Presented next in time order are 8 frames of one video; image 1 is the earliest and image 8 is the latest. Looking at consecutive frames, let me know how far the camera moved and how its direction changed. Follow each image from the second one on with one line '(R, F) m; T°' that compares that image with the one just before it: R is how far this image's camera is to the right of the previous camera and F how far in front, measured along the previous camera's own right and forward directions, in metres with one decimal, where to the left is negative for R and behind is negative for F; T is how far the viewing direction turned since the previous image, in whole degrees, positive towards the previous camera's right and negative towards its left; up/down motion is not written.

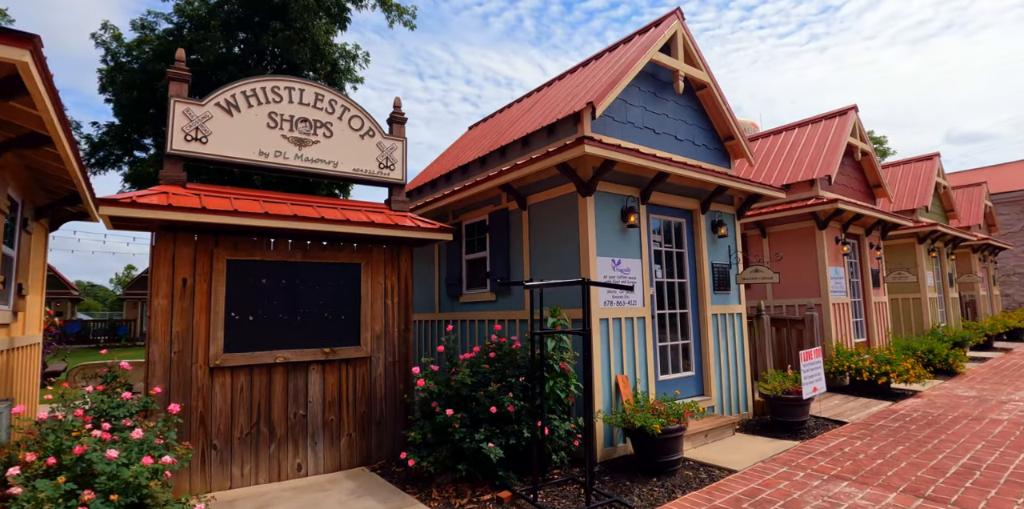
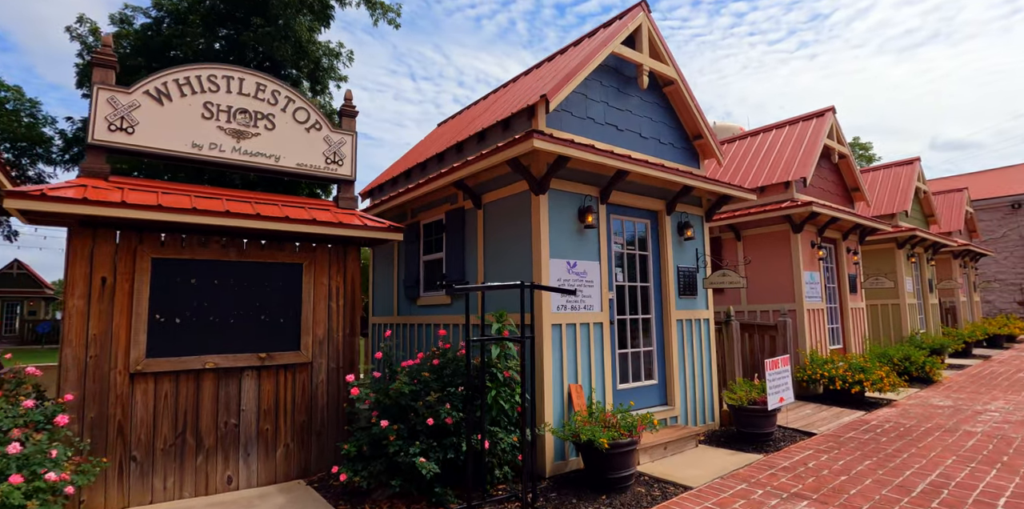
(+0.4, +0.3) m; +1°
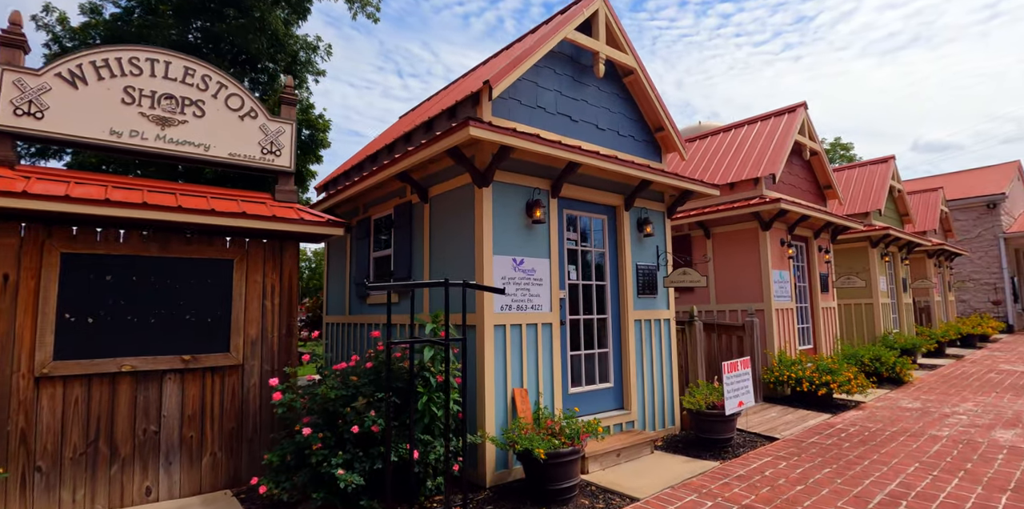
(+0.4, +0.3) m; +1°
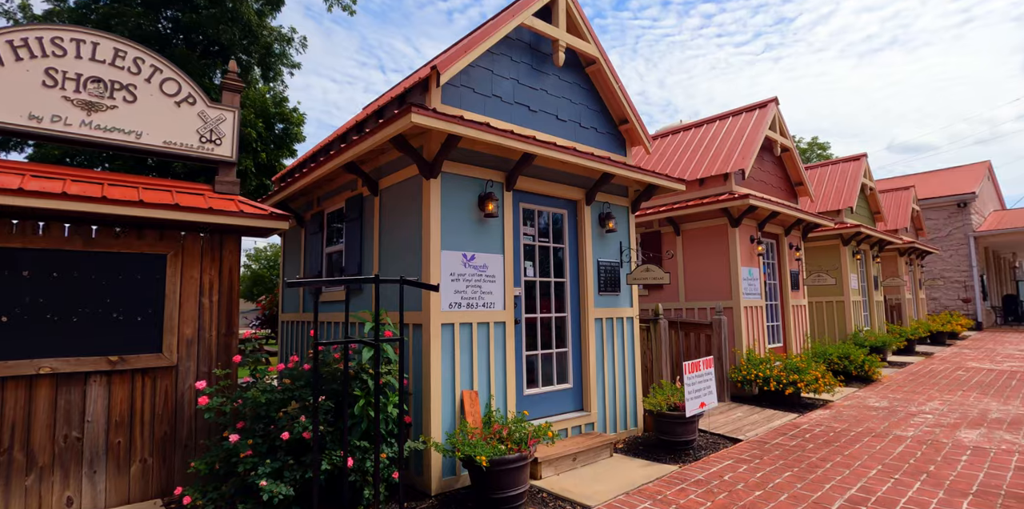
(+0.3, +0.2) m; +2°
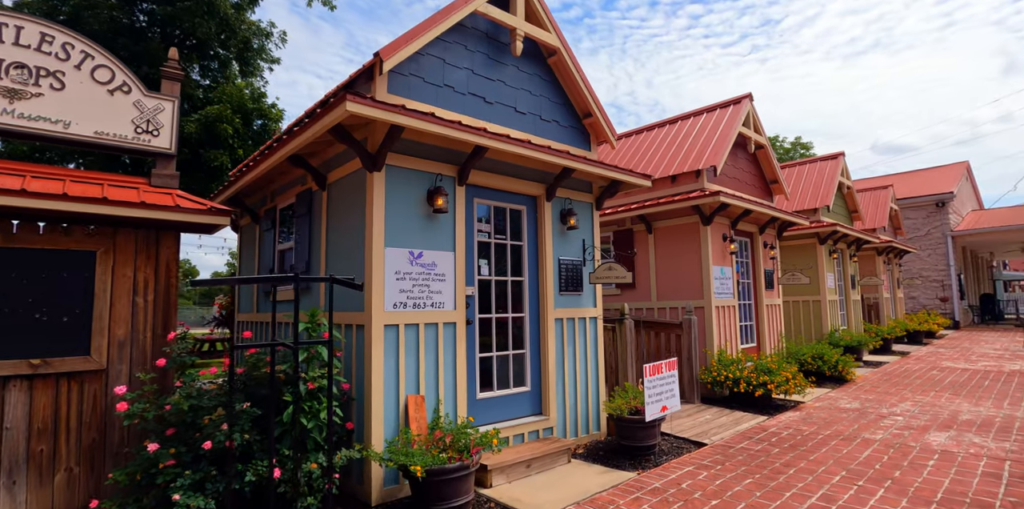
(+0.3, +0.2) m; +1°
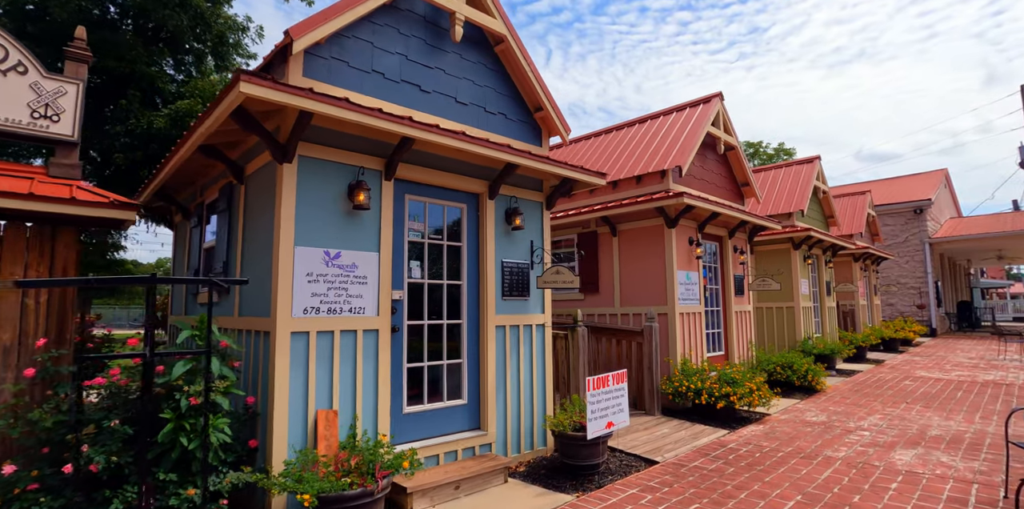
(+0.5, +0.4) m; +1°
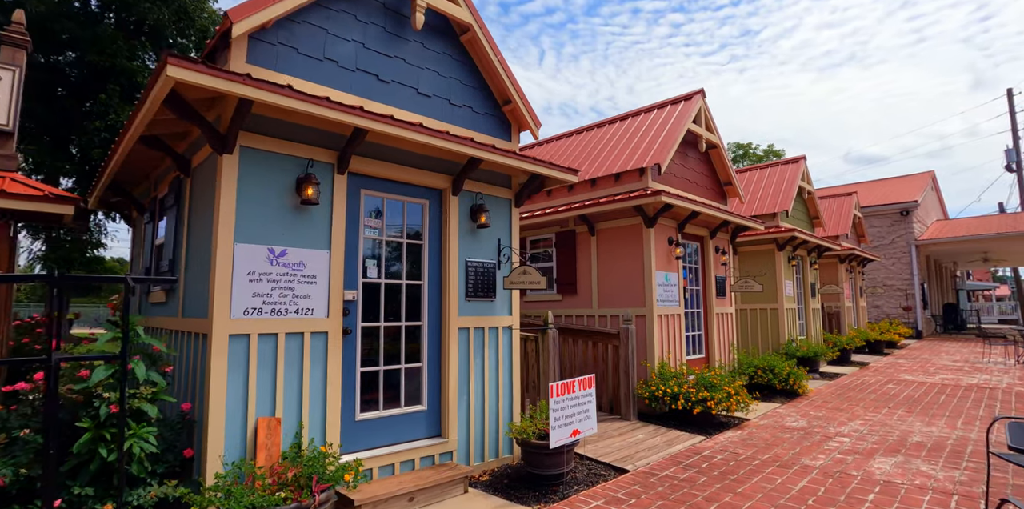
(+0.3, +0.2) m; +1°
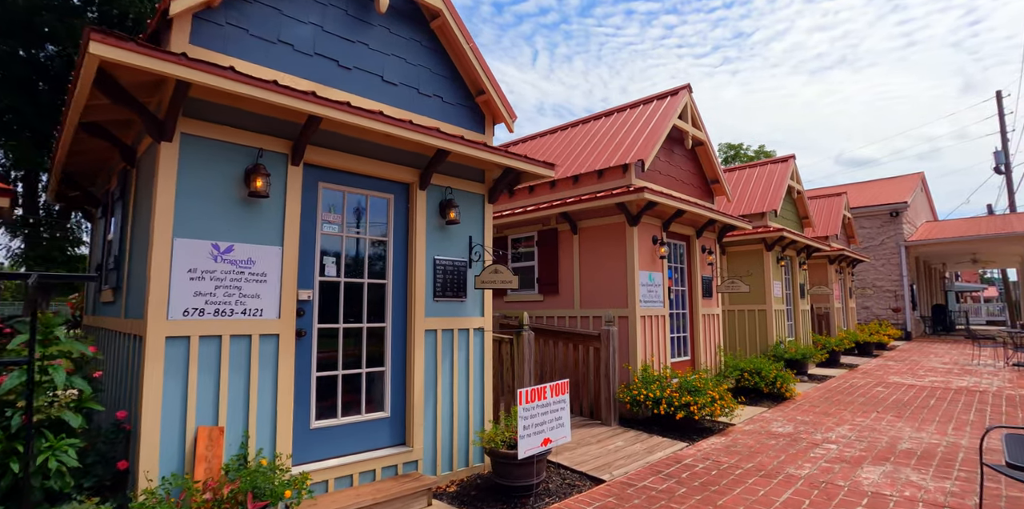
(+0.2, +0.2) m; +1°
